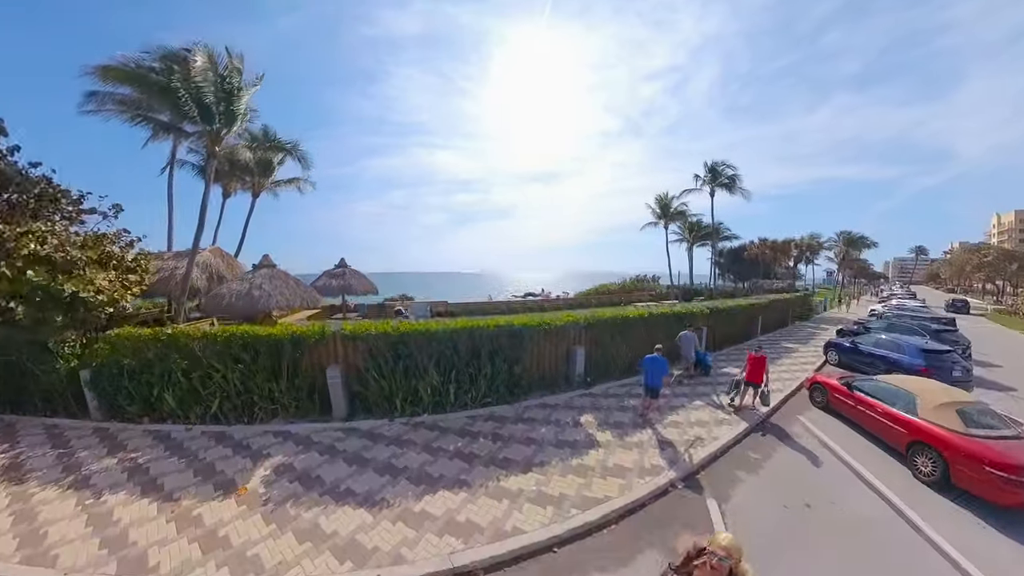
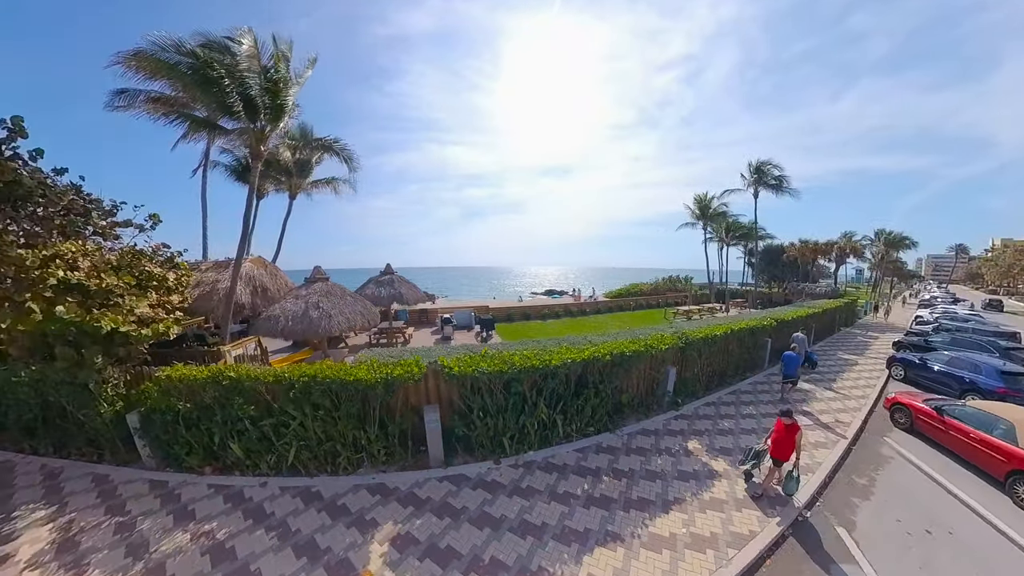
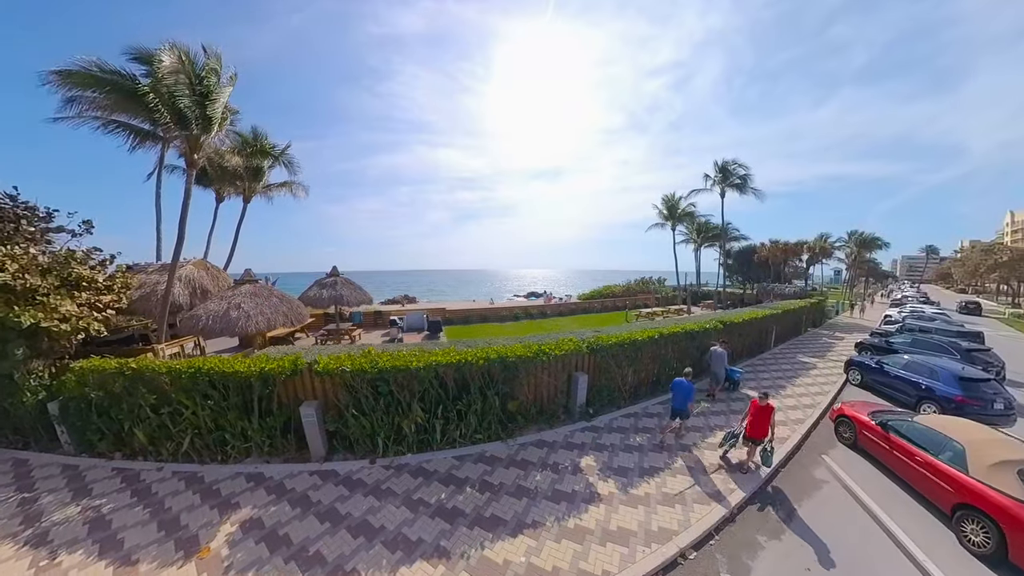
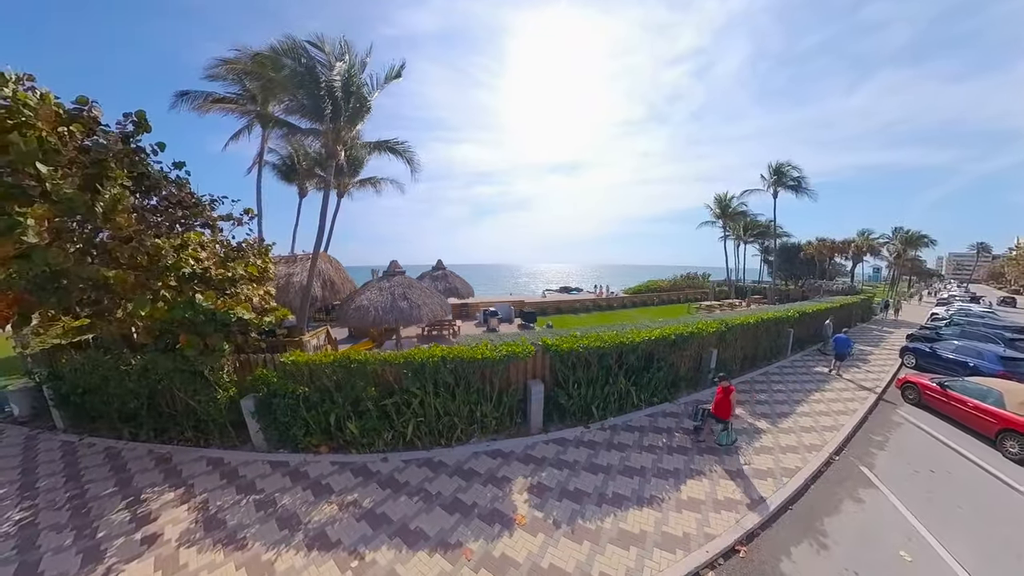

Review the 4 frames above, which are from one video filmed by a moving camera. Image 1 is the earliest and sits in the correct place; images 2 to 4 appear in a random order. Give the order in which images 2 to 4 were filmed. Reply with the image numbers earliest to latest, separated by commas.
3, 2, 4
